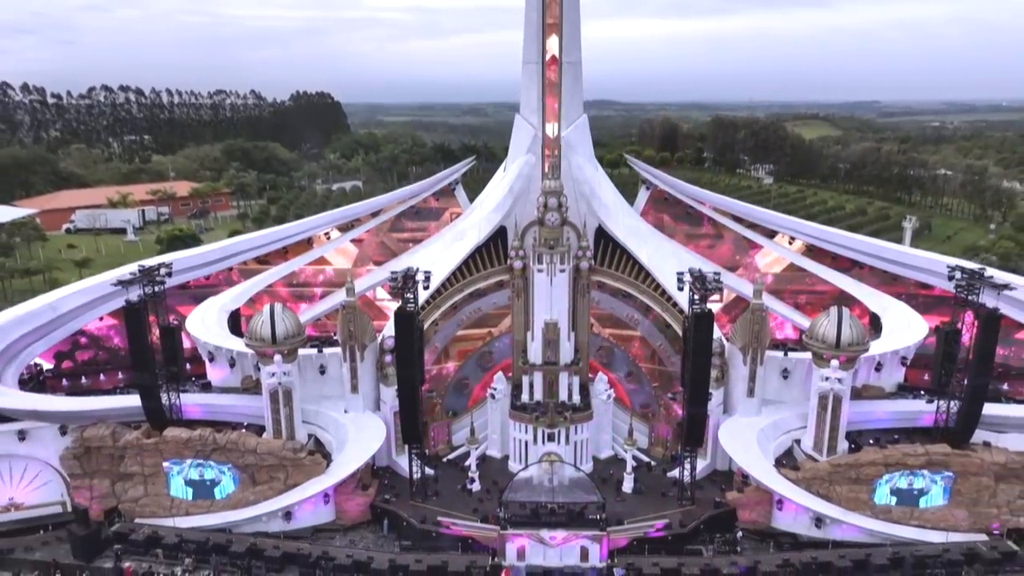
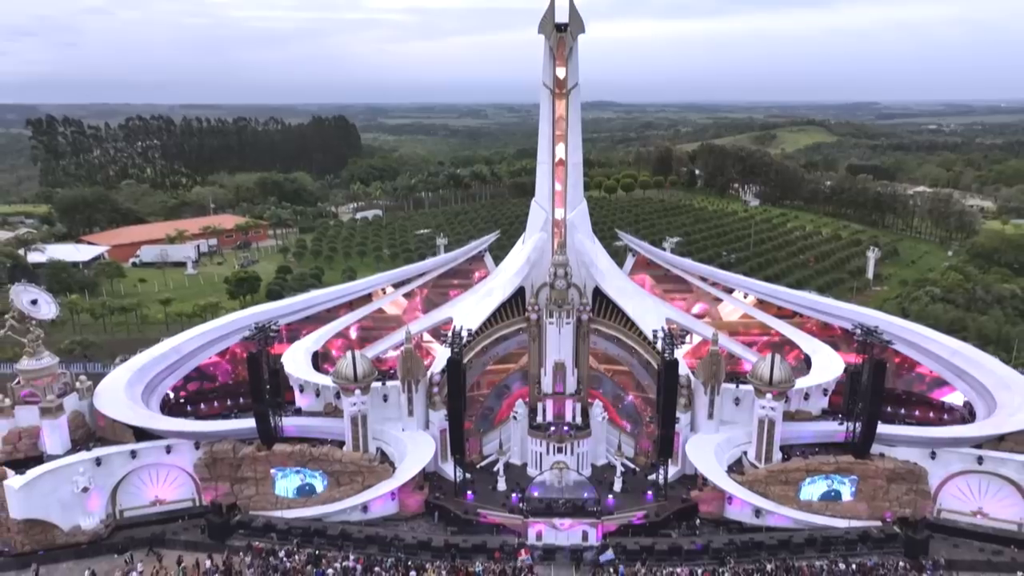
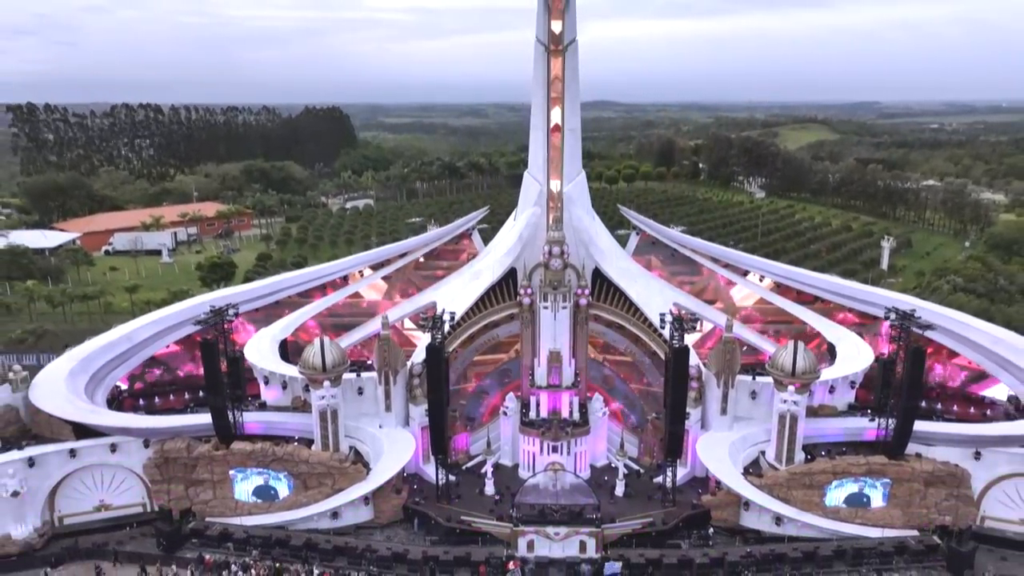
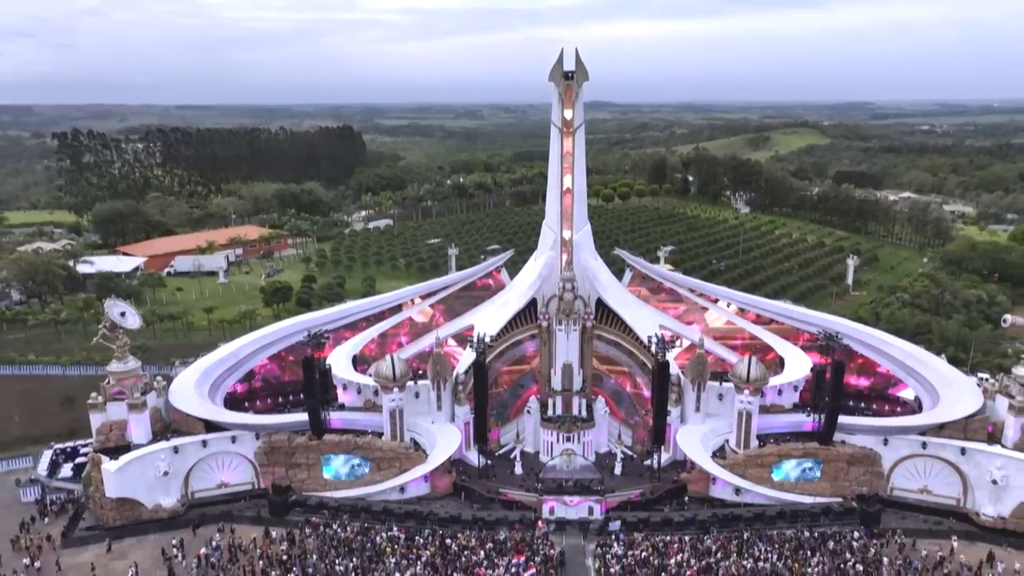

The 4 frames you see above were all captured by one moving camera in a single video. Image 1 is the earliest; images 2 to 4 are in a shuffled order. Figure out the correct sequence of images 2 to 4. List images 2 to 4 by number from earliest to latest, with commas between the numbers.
3, 2, 4
